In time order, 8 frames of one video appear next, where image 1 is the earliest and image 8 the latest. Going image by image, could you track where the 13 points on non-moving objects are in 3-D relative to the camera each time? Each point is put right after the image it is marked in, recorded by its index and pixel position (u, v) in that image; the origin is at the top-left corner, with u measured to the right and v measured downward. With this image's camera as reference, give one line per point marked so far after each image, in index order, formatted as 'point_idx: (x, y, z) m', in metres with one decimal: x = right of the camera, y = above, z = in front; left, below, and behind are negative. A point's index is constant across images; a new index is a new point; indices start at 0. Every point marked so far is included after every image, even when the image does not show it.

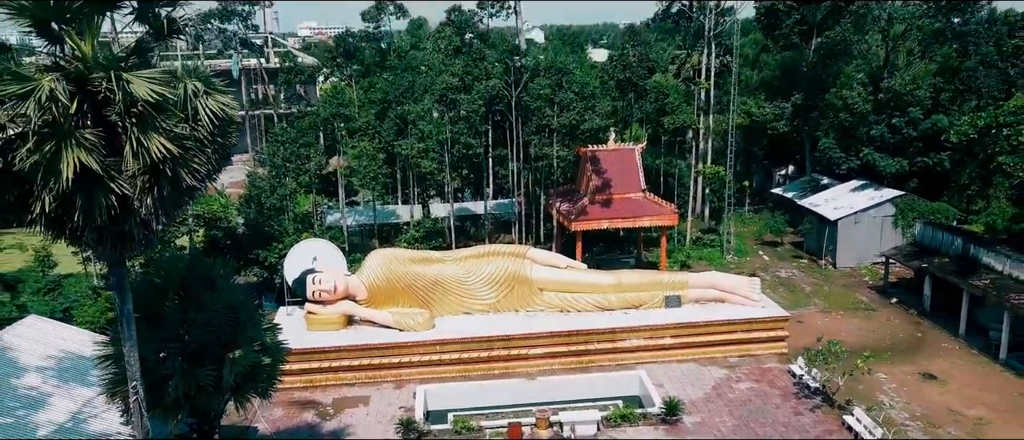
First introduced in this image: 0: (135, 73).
0: (-2.9, +1.1, +5.5) m
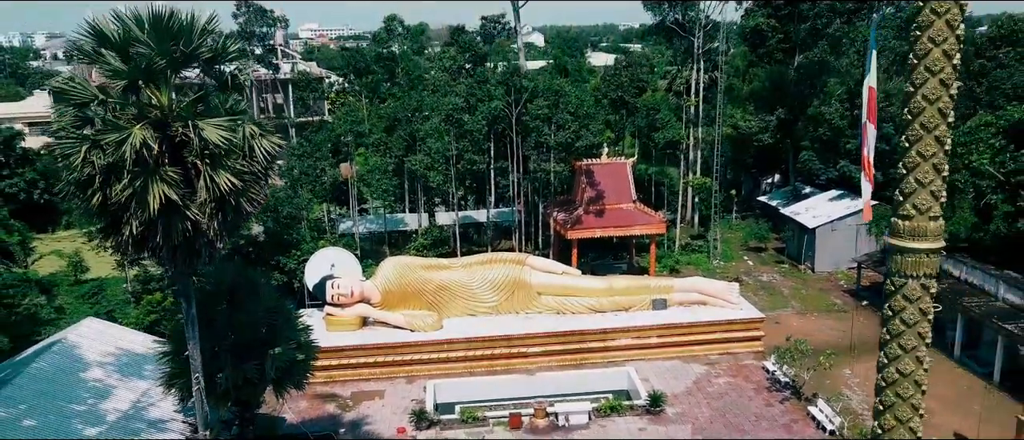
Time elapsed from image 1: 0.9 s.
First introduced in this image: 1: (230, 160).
0: (-2.8, +0.9, +6.8) m
1: (-2.7, +0.6, +6.9) m
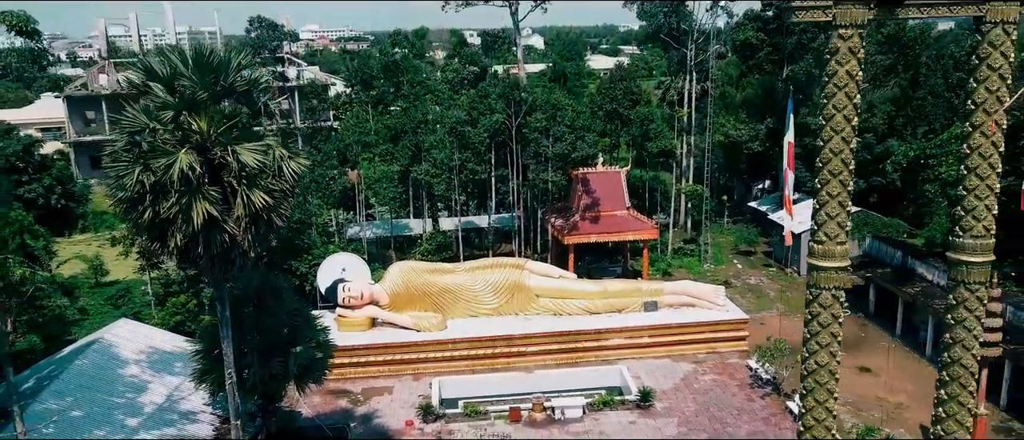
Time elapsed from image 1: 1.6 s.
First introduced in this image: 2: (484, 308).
0: (-2.8, +0.8, +7.6) m
1: (-2.7, +0.4, +7.8) m
2: (-0.6, -1.8, +14.6) m
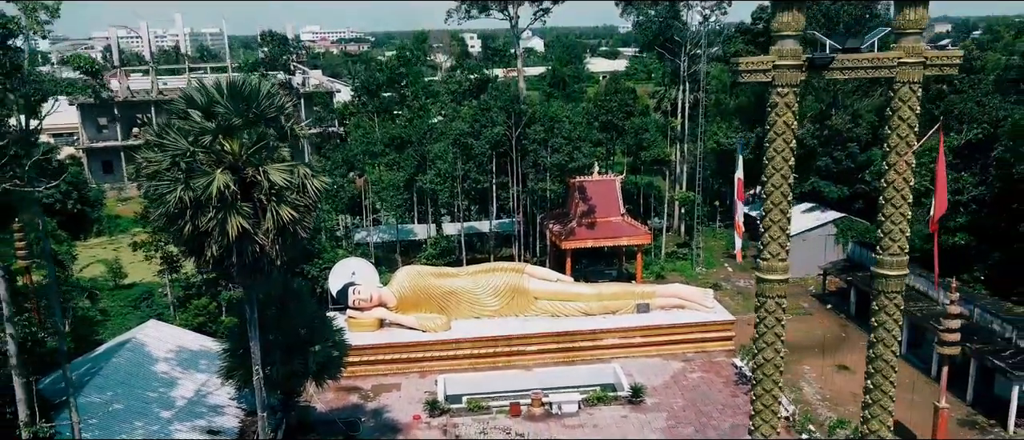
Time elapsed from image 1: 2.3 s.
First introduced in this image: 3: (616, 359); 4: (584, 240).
0: (-2.8, +0.6, +8.5) m
1: (-2.7, +0.3, +8.6) m
2: (-0.6, -1.9, +15.5) m
3: (+2.2, -2.9, +14.9) m
4: (+1.7, -0.5, +16.8) m
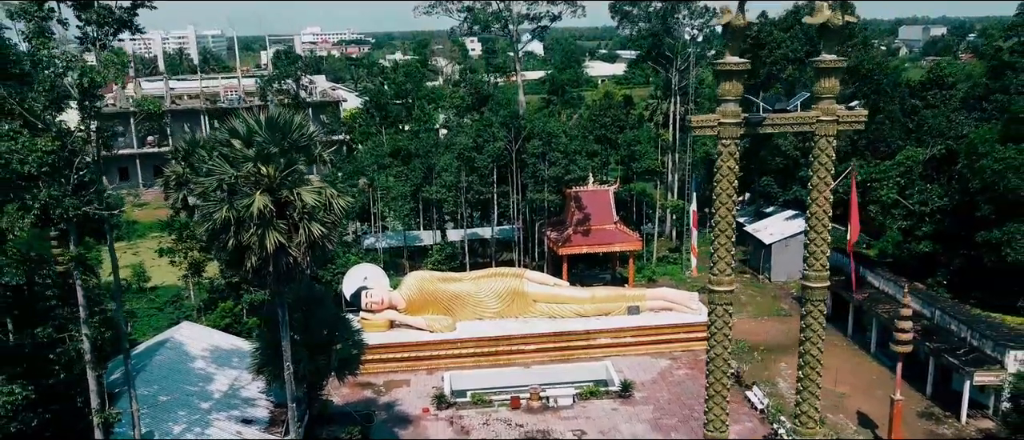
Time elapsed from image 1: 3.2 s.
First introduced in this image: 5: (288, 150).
0: (-2.8, +0.4, +9.8) m
1: (-2.7, +0.1, +9.9) m
2: (-0.6, -2.1, +16.8) m
3: (+2.2, -3.1, +16.2) m
4: (+1.7, -0.7, +18.1) m
5: (-3.1, +1.0, +9.8) m
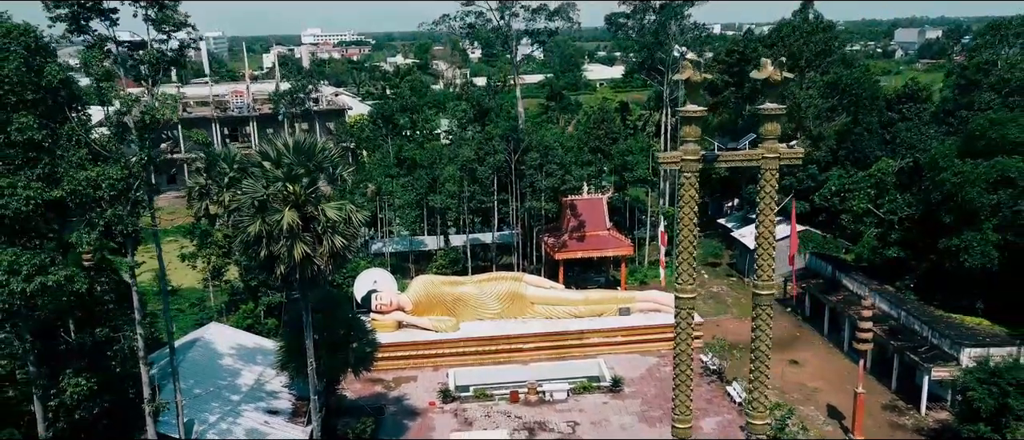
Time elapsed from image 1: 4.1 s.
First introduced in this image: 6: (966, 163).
0: (-2.8, +0.3, +11.0) m
1: (-2.7, -0.1, +11.2) m
2: (-0.6, -2.3, +18.0) m
3: (+2.2, -3.3, +17.4) m
4: (+1.7, -0.8, +19.3) m
5: (-3.1, +0.8, +11.1) m
6: (+9.6, +1.2, +15.3) m
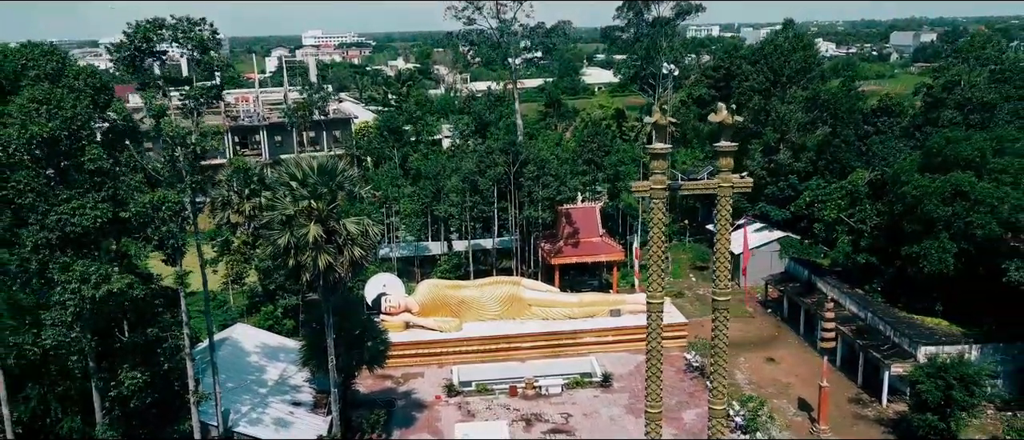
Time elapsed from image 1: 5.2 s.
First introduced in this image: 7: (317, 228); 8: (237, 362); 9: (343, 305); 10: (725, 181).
0: (-2.9, 0.0, +12.5) m
1: (-2.7, -0.3, +12.6) m
2: (-0.6, -2.5, +19.5) m
3: (+2.1, -3.5, +18.9) m
4: (+1.6, -1.1, +20.8) m
5: (-3.1, +0.5, +12.5) m
6: (+9.6, +1.0, +16.8) m
7: (-3.3, -0.1, +12.1) m
8: (-5.6, -2.9, +14.6) m
9: (-3.4, -1.7, +14.3) m
10: (+2.7, +0.5, +8.9) m
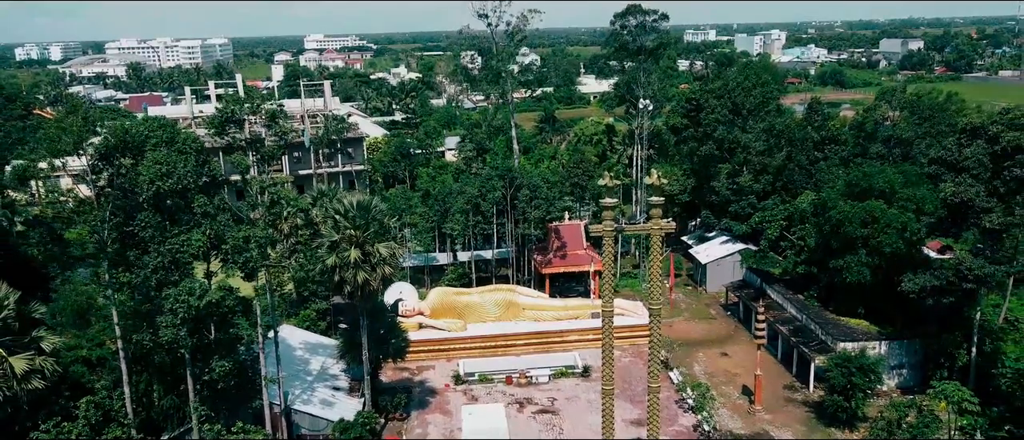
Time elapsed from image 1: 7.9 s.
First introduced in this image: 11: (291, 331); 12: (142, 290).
0: (-3.0, -0.5, +16.1) m
1: (-2.8, -0.9, +16.2) m
2: (-0.7, -3.1, +23.1) m
3: (+2.0, -4.0, +22.5) m
4: (+1.5, -1.6, +24.4) m
5: (-3.2, 0.0, +16.1) m
6: (+9.5, +0.5, +20.3) m
7: (-3.4, -0.7, +15.7) m
8: (-5.7, -3.4, +18.2) m
9: (-3.5, -2.2, +17.9) m
10: (+2.6, 0.0, +12.5) m
11: (-6.1, -3.0, +19.8) m
12: (-7.2, -1.4, +14.1) m
